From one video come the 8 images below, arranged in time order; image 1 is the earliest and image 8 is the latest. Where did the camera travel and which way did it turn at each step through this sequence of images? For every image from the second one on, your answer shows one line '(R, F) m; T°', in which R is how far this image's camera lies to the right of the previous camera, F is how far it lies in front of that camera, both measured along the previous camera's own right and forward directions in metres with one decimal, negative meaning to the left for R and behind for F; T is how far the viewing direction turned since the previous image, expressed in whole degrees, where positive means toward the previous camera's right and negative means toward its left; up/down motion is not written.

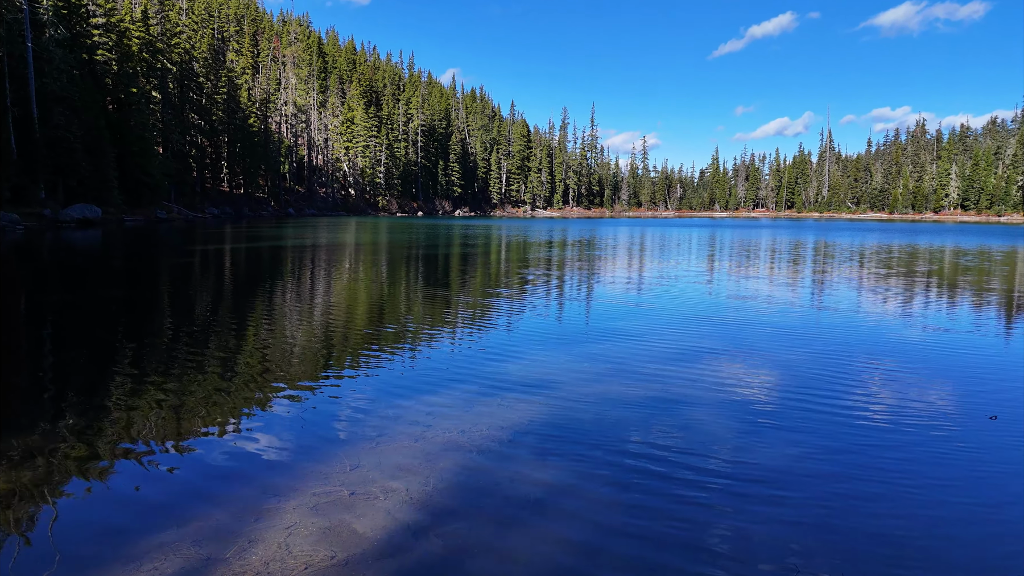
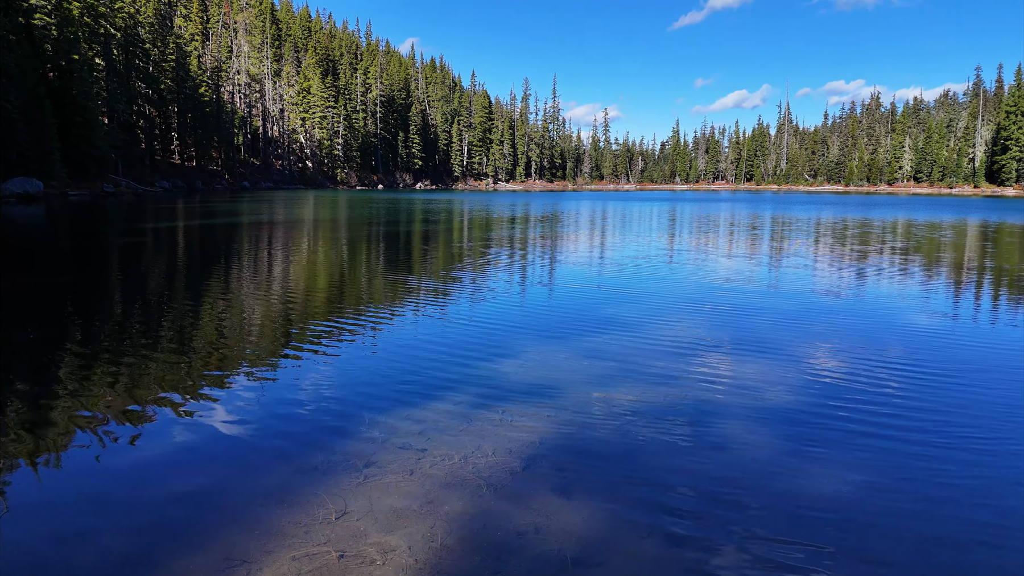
(-0.4, +1.1) m; +3°
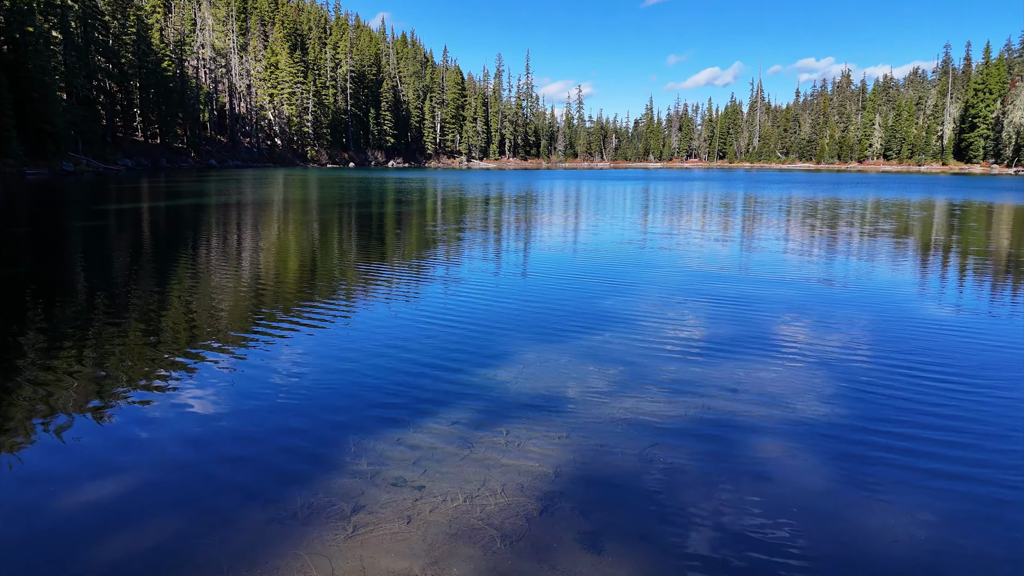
(-0.3, +0.9) m; +2°
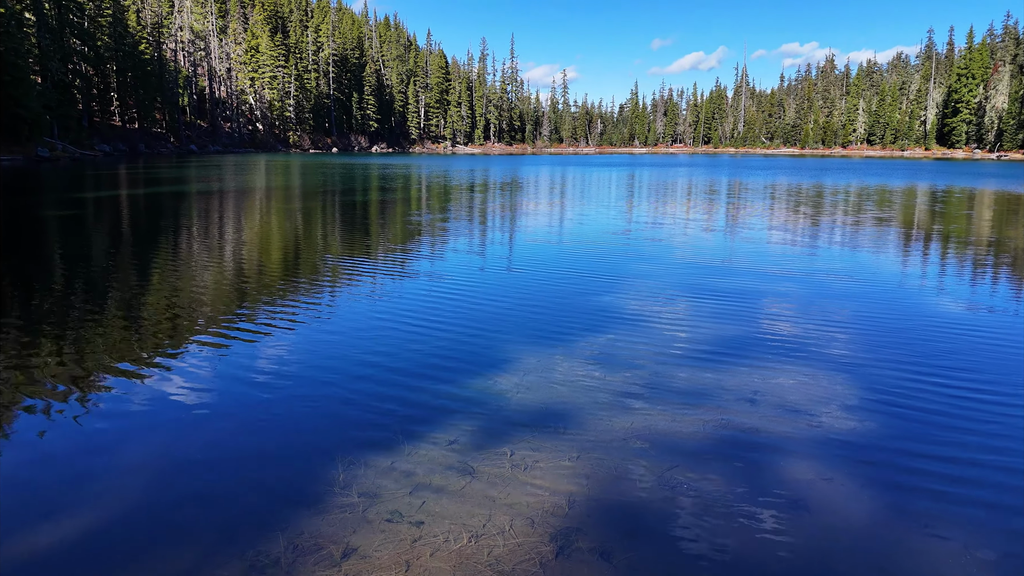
(-0.2, +0.6) m; +1°
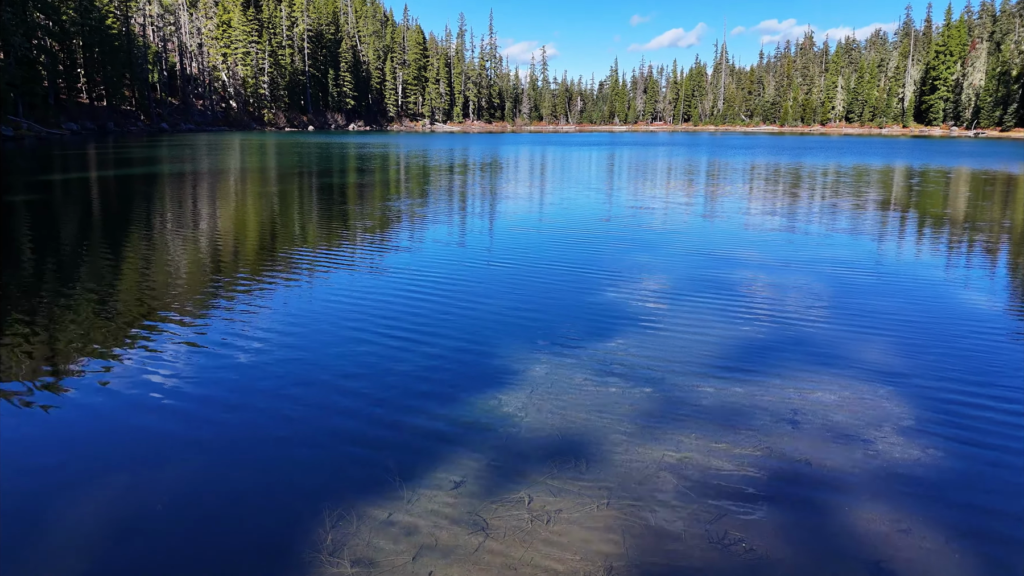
(-0.2, +0.9) m; +2°
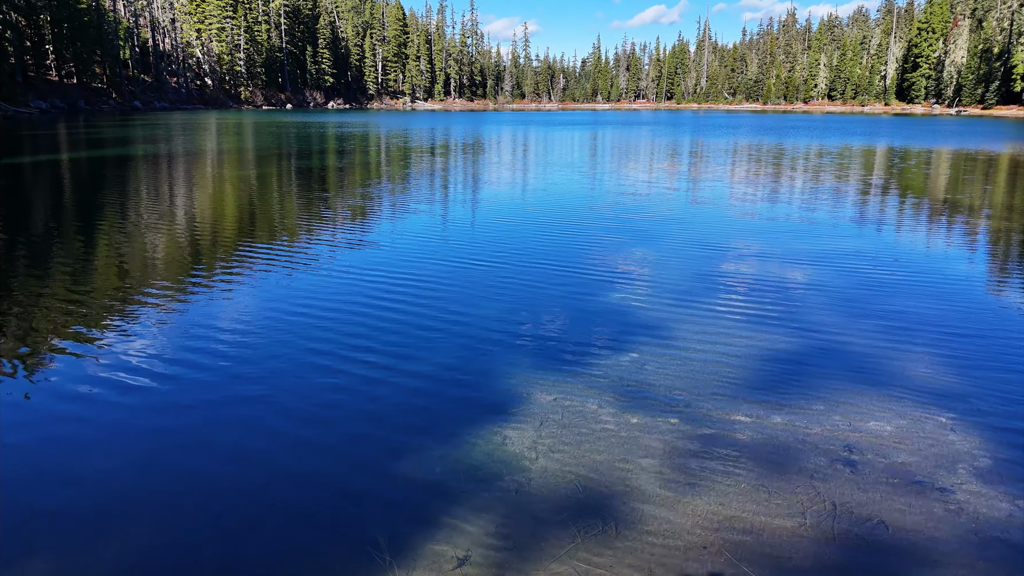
(-0.2, +1.0) m; +1°
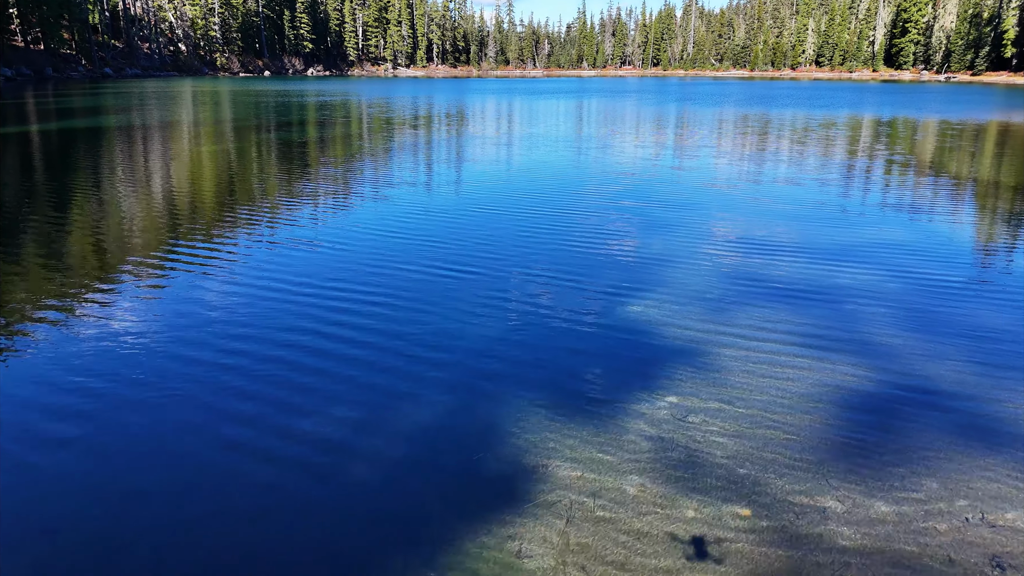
(-0.2, +1.6) m; +1°
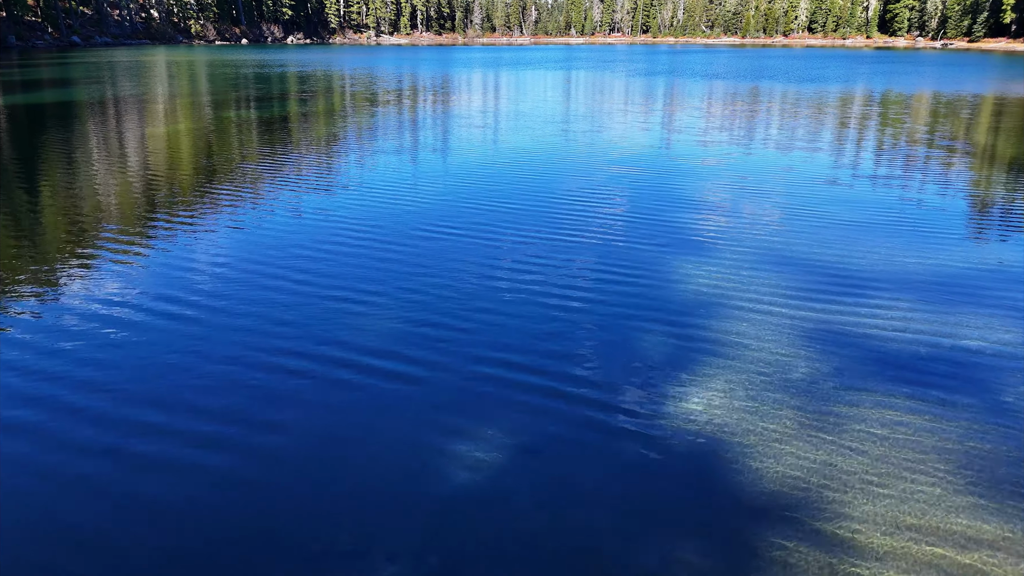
(-0.1, +2.7) m; +1°
